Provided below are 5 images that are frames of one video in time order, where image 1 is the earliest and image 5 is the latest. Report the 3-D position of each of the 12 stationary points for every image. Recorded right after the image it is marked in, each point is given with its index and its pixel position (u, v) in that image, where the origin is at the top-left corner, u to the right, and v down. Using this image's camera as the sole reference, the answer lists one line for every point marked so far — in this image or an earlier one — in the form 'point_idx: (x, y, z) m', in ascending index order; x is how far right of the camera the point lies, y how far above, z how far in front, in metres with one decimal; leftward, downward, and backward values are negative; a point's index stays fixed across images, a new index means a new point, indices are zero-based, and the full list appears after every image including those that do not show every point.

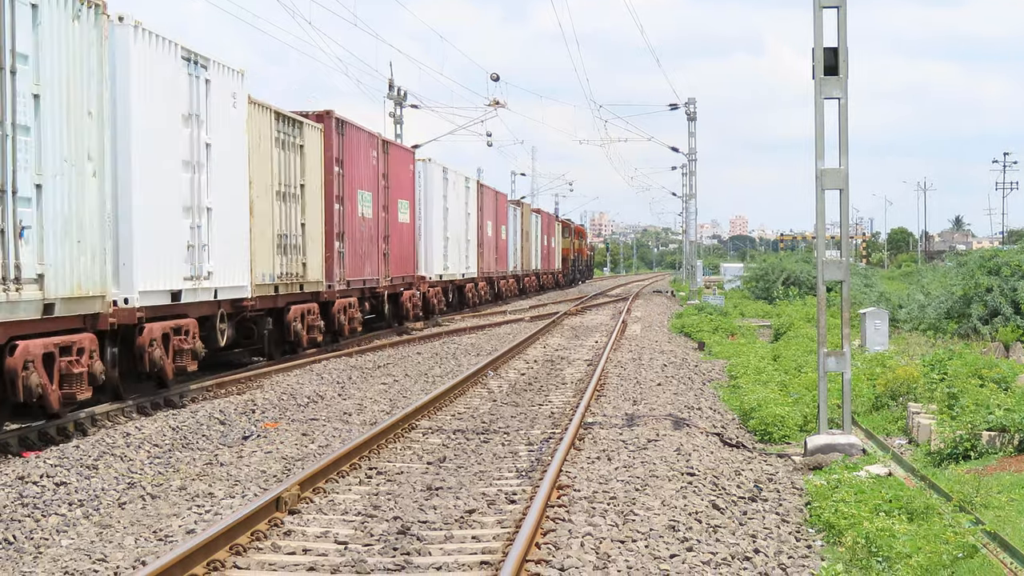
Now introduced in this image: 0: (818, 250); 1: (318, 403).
0: (+3.1, +0.4, +9.7) m
1: (-2.4, -1.4, +11.6) m
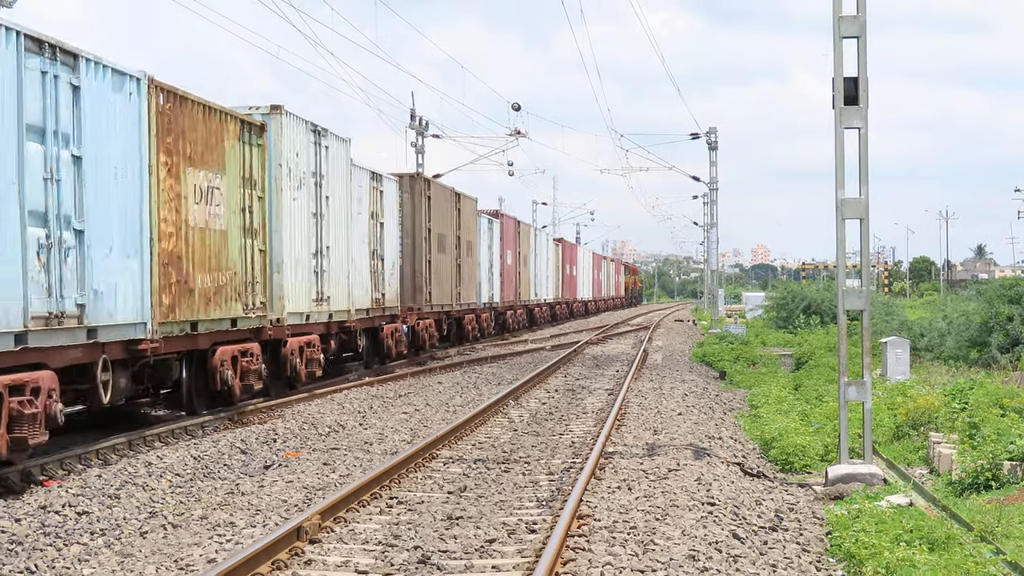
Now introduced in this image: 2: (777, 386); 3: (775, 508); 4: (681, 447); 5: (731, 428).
0: (+3.3, +0.1, +9.8) m
1: (-2.1, -1.8, +11.7) m
2: (+4.4, -1.7, +16.2) m
3: (+2.3, -2.0, +8.7) m
4: (+1.8, -1.8, +10.5) m
5: (+2.8, -1.8, +12.5) m
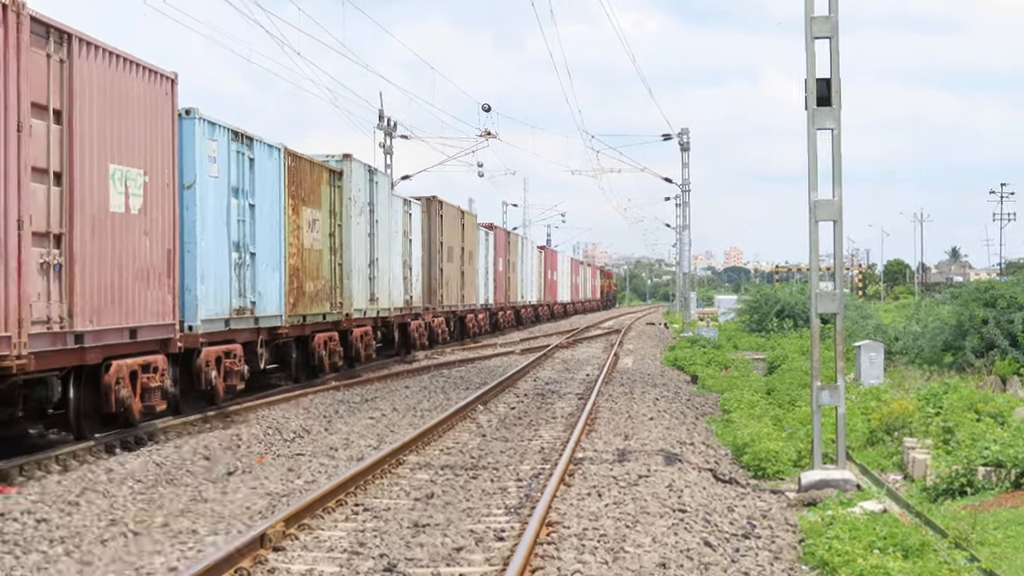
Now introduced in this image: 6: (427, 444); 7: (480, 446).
0: (+3.0, +0.1, +9.6) m
1: (-2.5, -1.8, +11.4) m
2: (+4.0, -1.7, +16.1) m
3: (+2.0, -2.0, +8.5) m
4: (+1.5, -1.8, +10.4) m
5: (+2.5, -1.8, +12.3) m
6: (-1.0, -1.8, +10.9) m
7: (-0.4, -1.8, +10.9) m
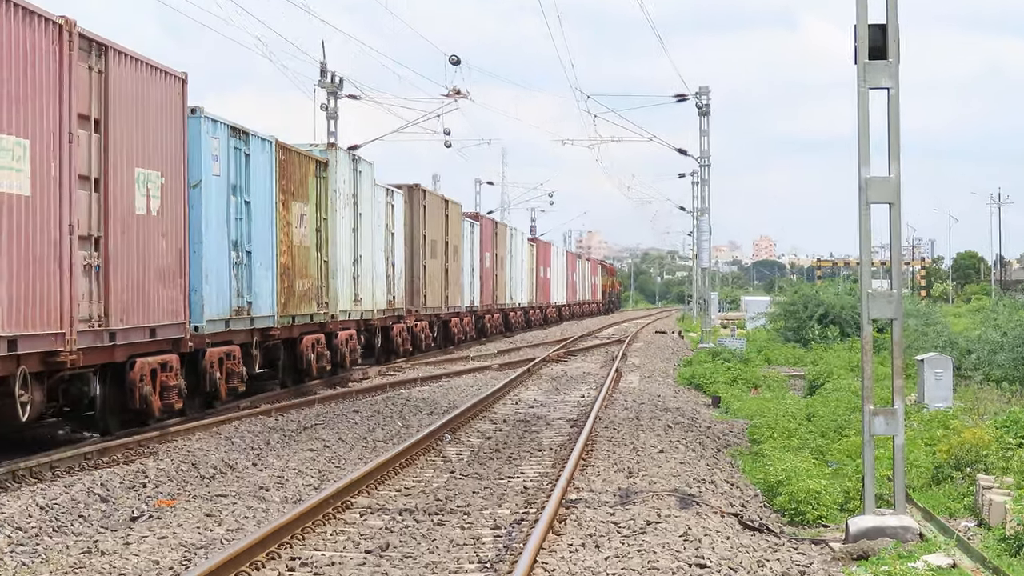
0: (+2.8, +0.1, +7.7) m
1: (-2.6, -1.8, +9.6) m
2: (+3.9, -1.6, +14.2) m
3: (+1.8, -2.0, +6.6) m
4: (+1.3, -1.8, +8.5) m
5: (+2.3, -1.8, +10.5) m
6: (-1.1, -1.8, +9.0) m
7: (-0.5, -1.8, +9.0) m
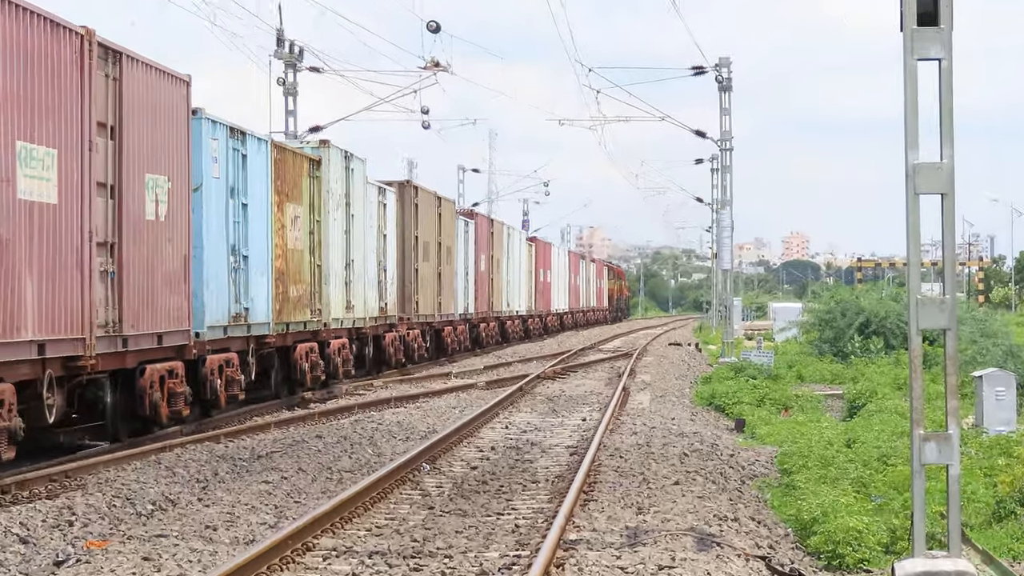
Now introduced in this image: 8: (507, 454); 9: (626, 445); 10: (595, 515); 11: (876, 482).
0: (+2.7, 0.0, +6.6) m
1: (-2.7, -1.8, +8.5) m
2: (+3.8, -1.6, +13.1) m
3: (+1.8, -2.0, +5.5) m
4: (+1.3, -1.8, +7.4) m
5: (+2.2, -1.8, +9.4) m
6: (-1.2, -1.8, +7.9) m
7: (-0.6, -1.8, +7.9) m
8: (+0.1, -1.7, +12.1) m
9: (+1.5, -1.6, +12.7) m
10: (+0.7, -1.8, +8.1) m
11: (+3.4, -1.7, +9.6) m
